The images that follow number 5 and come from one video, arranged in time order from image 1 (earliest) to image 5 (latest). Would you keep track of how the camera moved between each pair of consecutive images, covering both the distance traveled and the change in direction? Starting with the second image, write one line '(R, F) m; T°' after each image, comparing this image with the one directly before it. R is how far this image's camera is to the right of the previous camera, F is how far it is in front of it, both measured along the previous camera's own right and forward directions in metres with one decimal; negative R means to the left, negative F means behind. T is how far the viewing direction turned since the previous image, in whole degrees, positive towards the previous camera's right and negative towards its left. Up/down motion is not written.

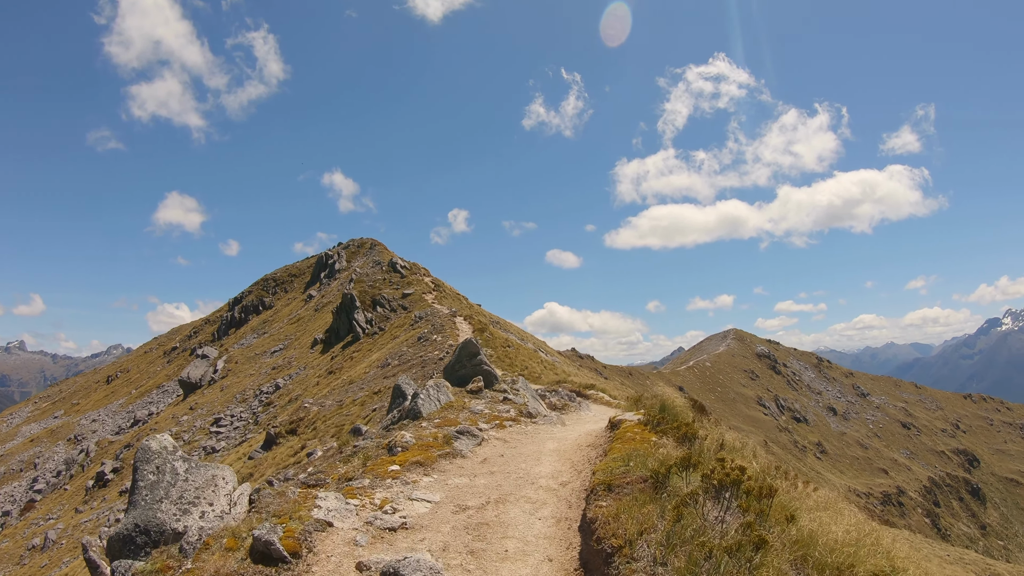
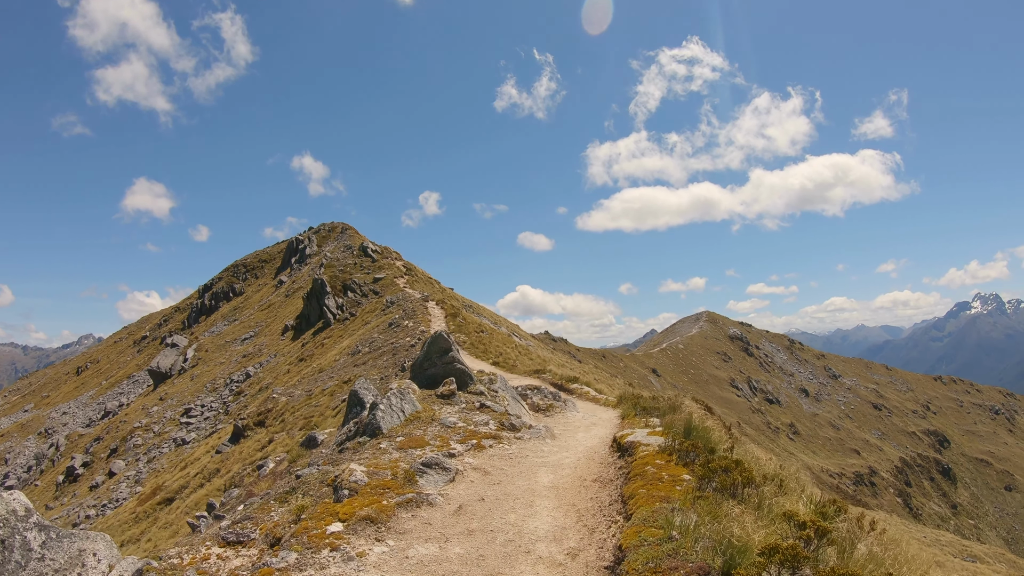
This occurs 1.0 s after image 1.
(-0.1, +2.0) m; +3°
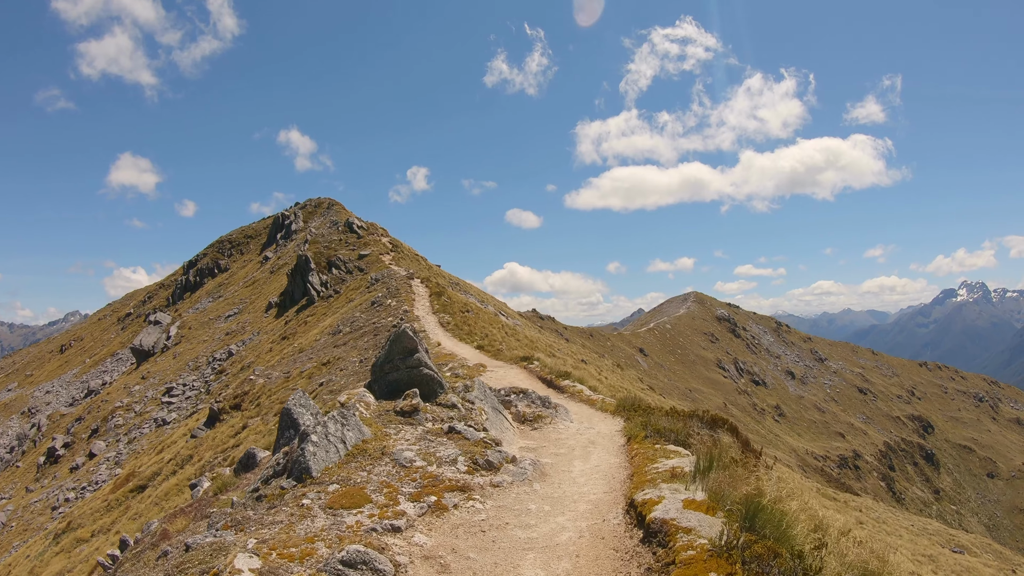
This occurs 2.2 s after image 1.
(+0.1, +2.2) m; +1°
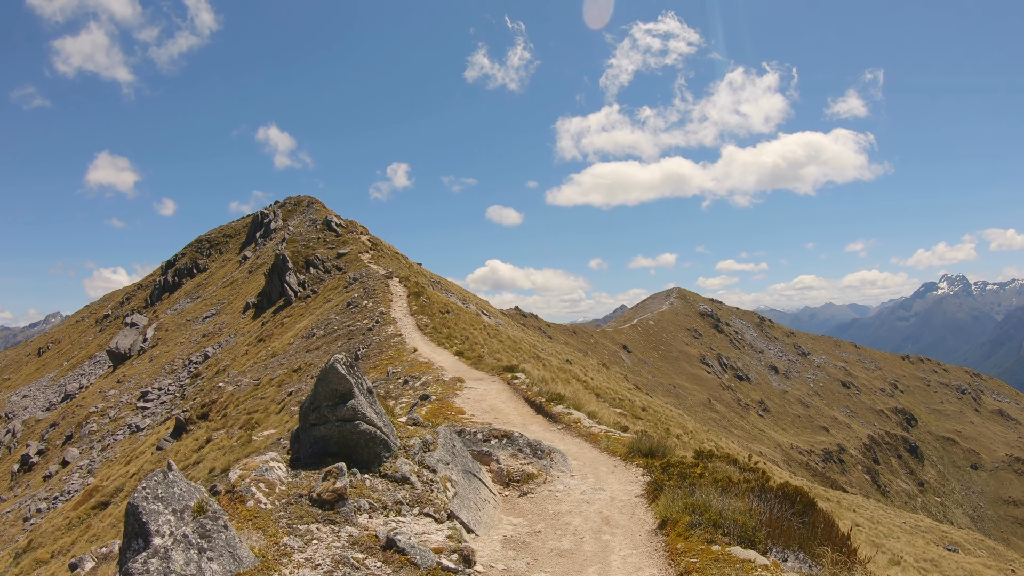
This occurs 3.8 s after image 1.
(+0.1, +1.9) m; +2°
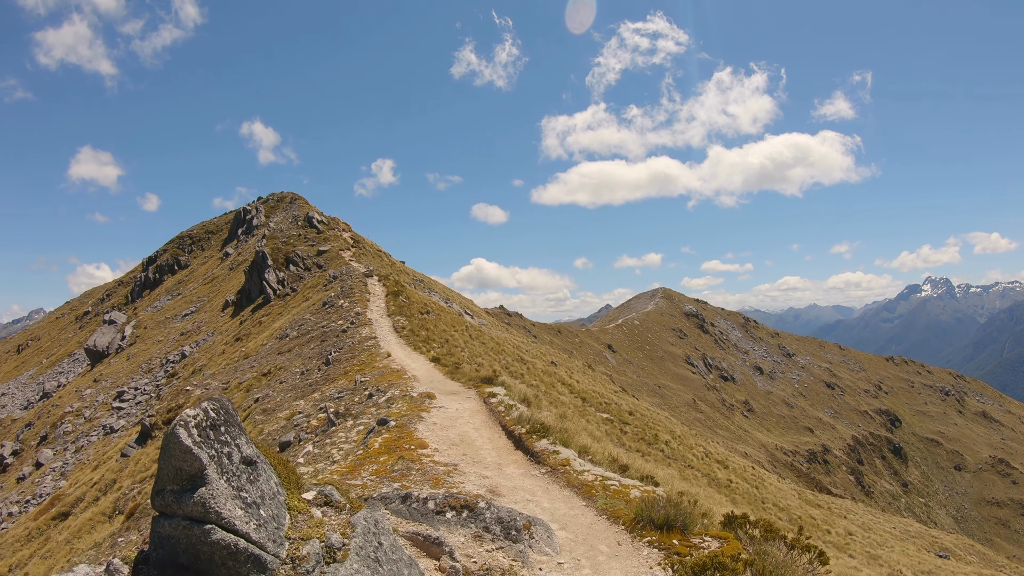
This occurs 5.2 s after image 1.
(+0.2, +2.0) m; +2°
